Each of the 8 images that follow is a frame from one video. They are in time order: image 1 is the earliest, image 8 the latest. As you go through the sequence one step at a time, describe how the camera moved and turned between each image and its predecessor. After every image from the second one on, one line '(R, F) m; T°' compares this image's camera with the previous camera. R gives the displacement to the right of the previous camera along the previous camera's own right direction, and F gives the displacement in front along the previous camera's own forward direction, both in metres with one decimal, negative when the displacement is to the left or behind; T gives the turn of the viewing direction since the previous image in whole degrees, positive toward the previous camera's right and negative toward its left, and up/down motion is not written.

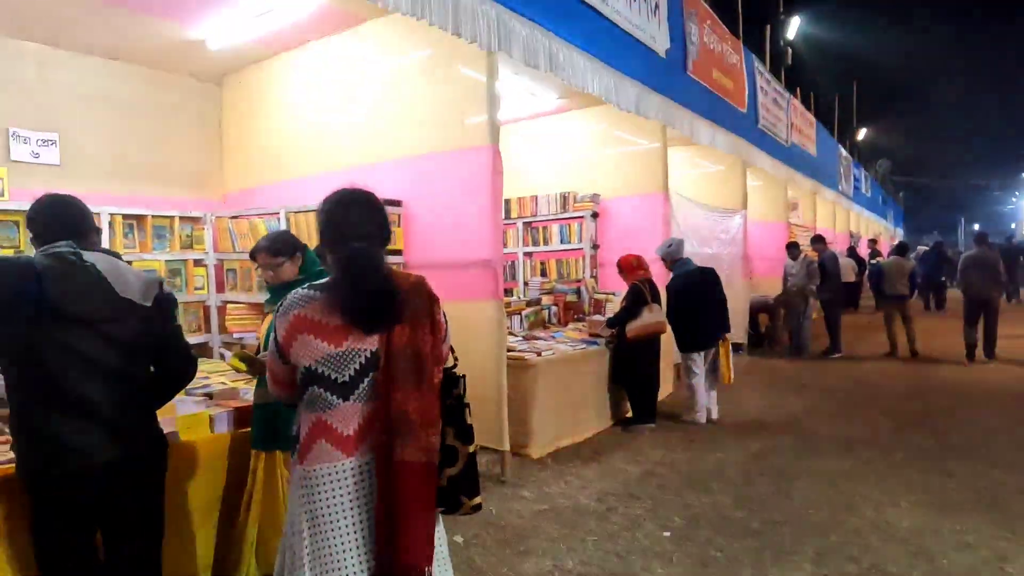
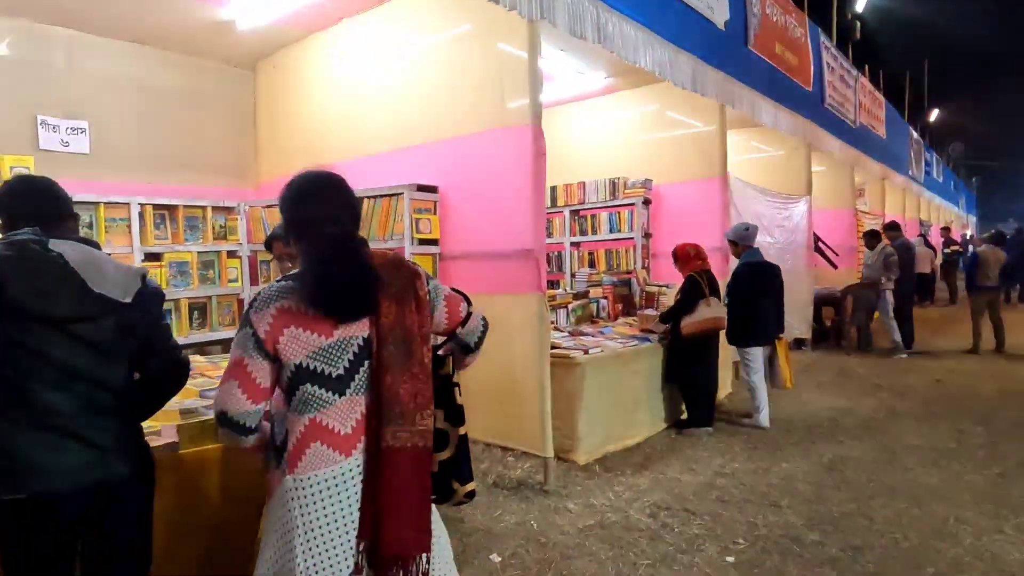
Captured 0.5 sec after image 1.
(0.0, +0.3) m; -4°
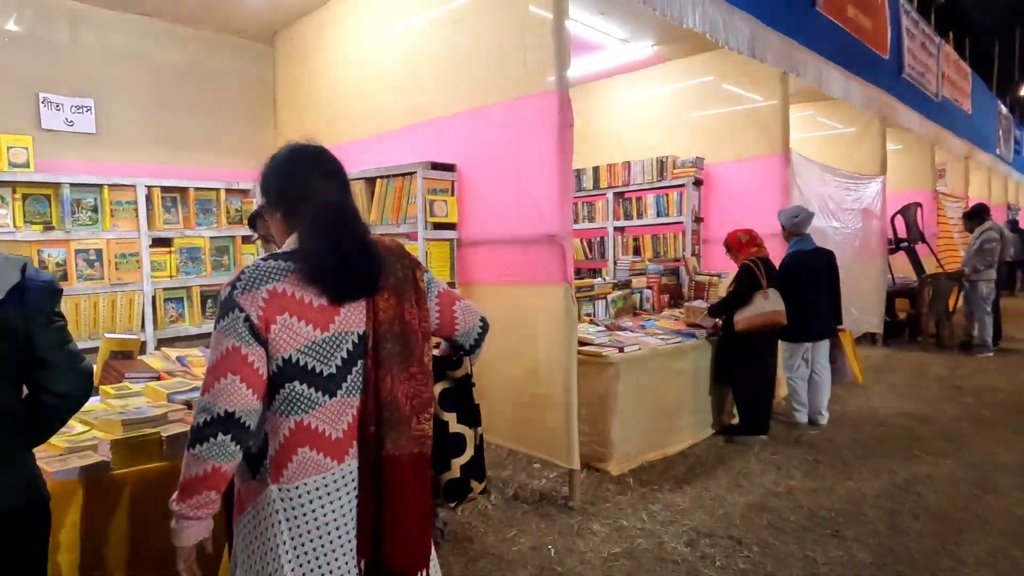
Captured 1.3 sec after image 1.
(+0.2, +0.4) m; -5°
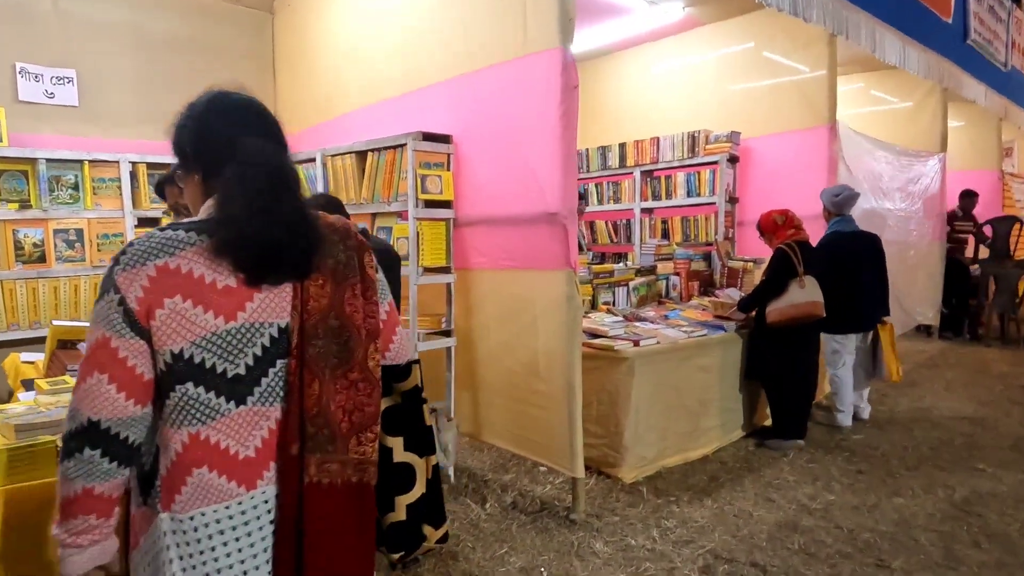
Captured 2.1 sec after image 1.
(+0.2, +0.4) m; -4°
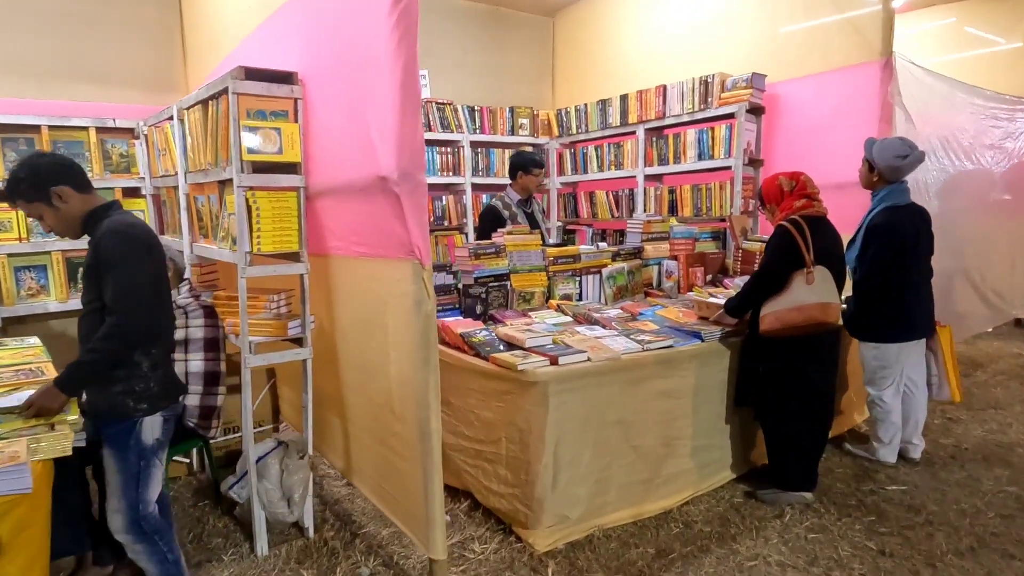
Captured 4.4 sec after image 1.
(+0.8, +1.0) m; -7°
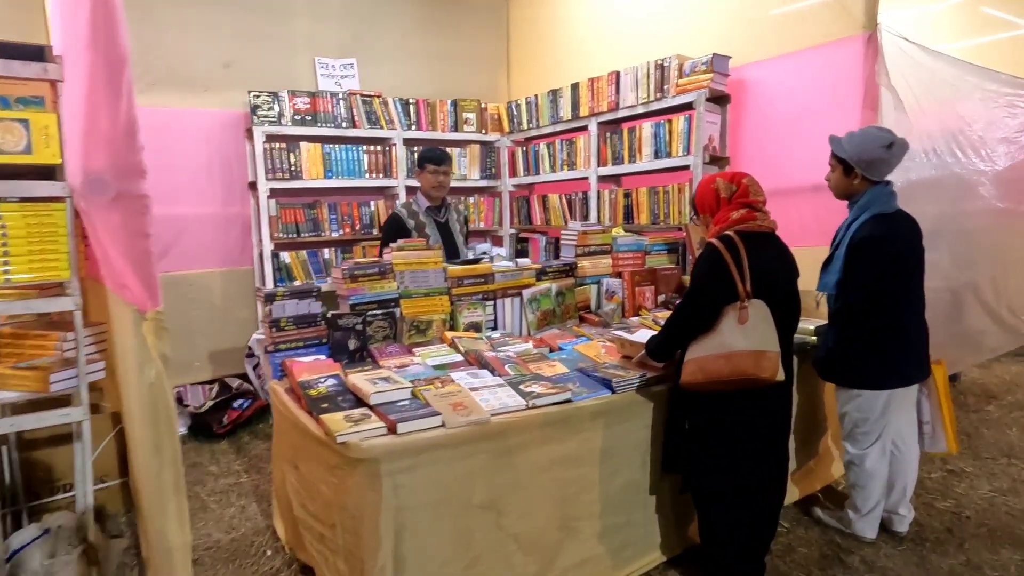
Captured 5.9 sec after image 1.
(+0.5, +0.6) m; -2°
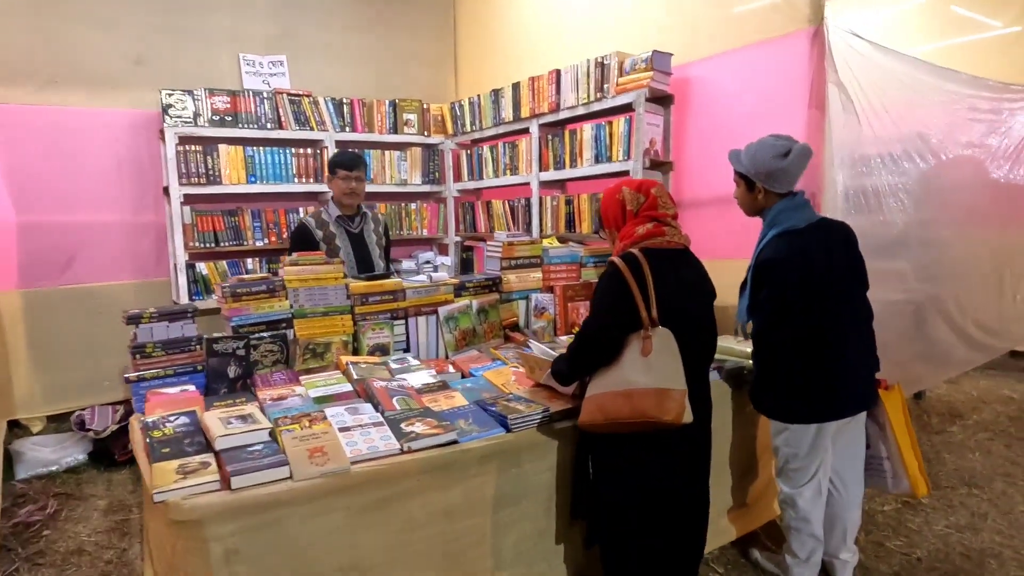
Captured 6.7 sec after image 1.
(+0.3, +0.3) m; +1°
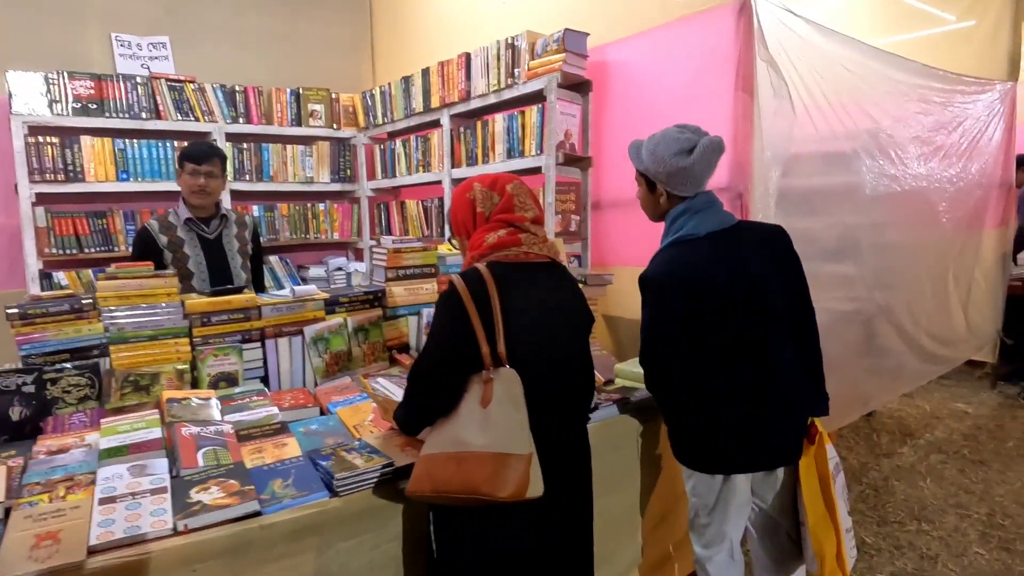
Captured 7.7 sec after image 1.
(+0.3, +0.4) m; +2°
